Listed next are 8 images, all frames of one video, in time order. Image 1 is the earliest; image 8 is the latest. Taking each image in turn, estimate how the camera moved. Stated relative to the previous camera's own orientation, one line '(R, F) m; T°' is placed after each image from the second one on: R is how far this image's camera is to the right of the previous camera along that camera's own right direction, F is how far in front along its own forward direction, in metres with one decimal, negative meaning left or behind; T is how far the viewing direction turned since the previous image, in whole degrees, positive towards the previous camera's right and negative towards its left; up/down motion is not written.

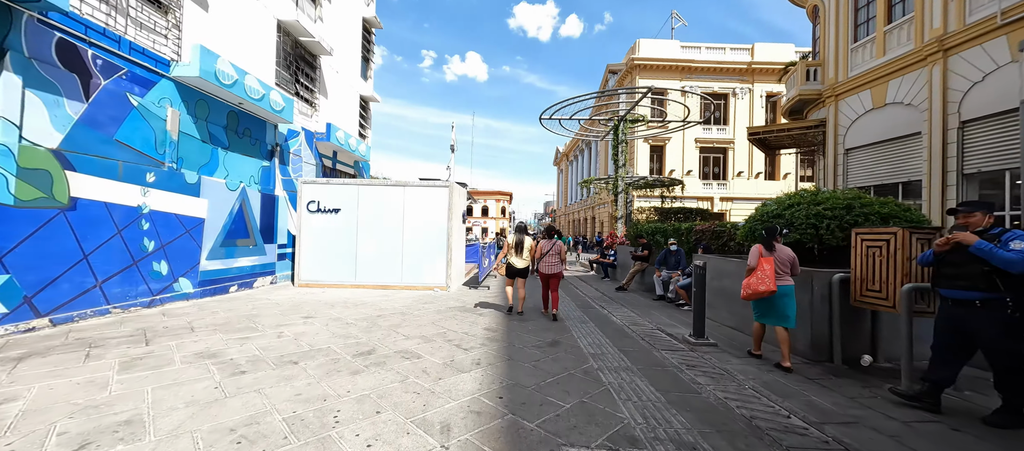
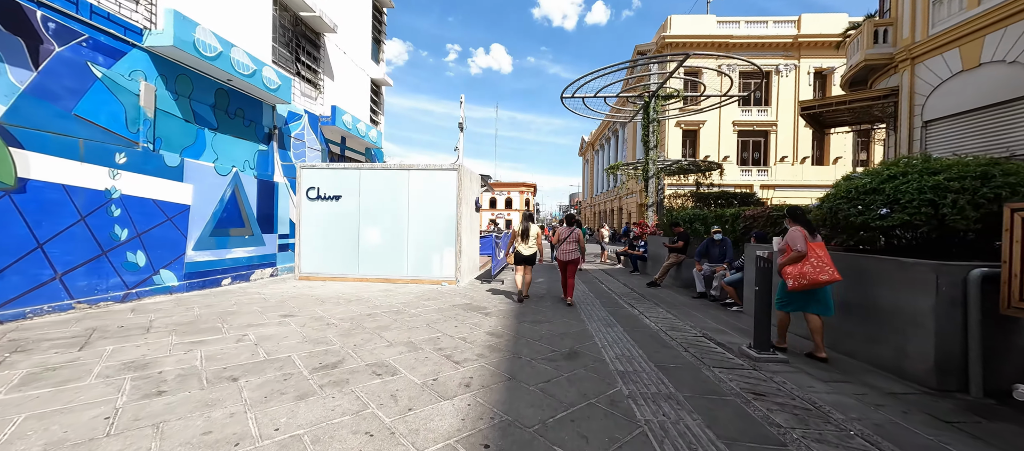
(+0.2, +1.0) m; -4°
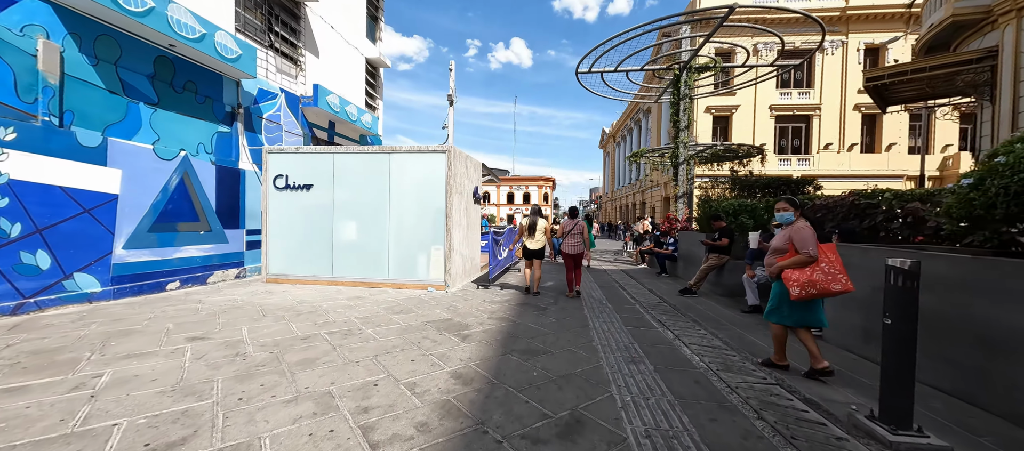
(+0.4, +1.4) m; -3°
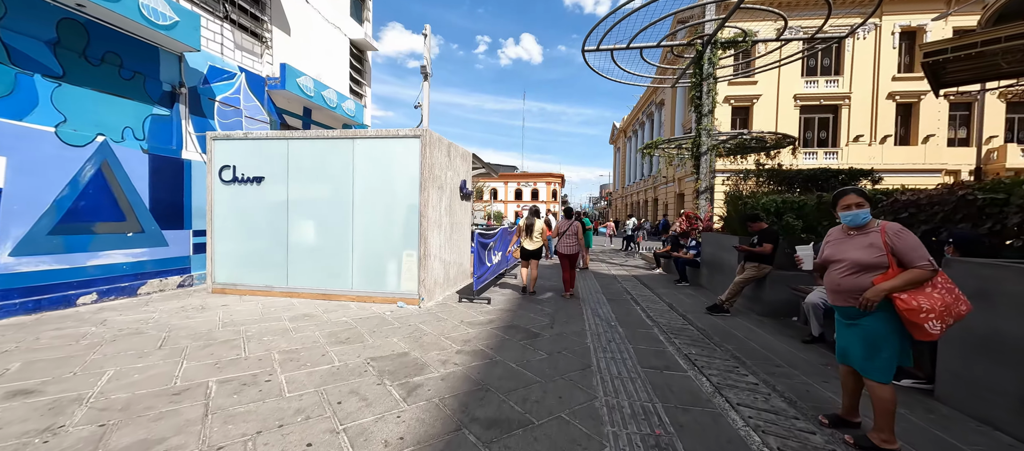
(+0.3, +1.2) m; -2°
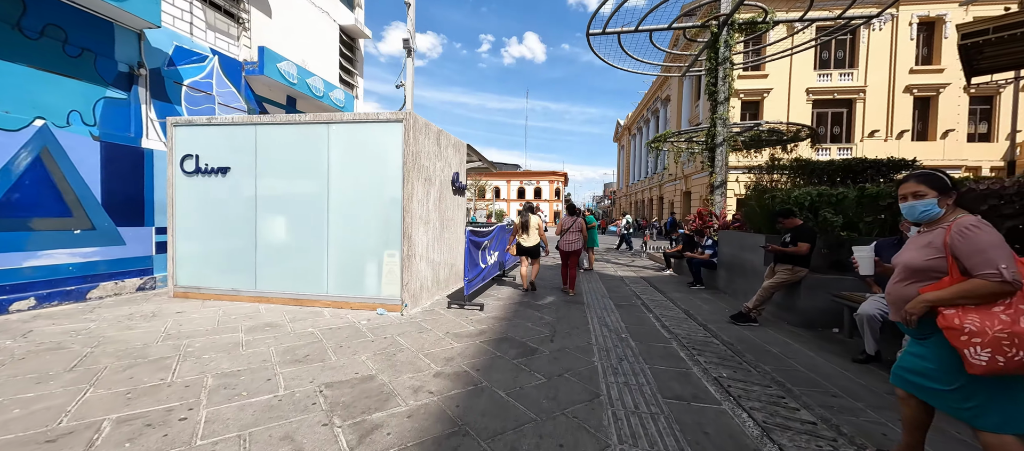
(+0.1, +0.7) m; -1°
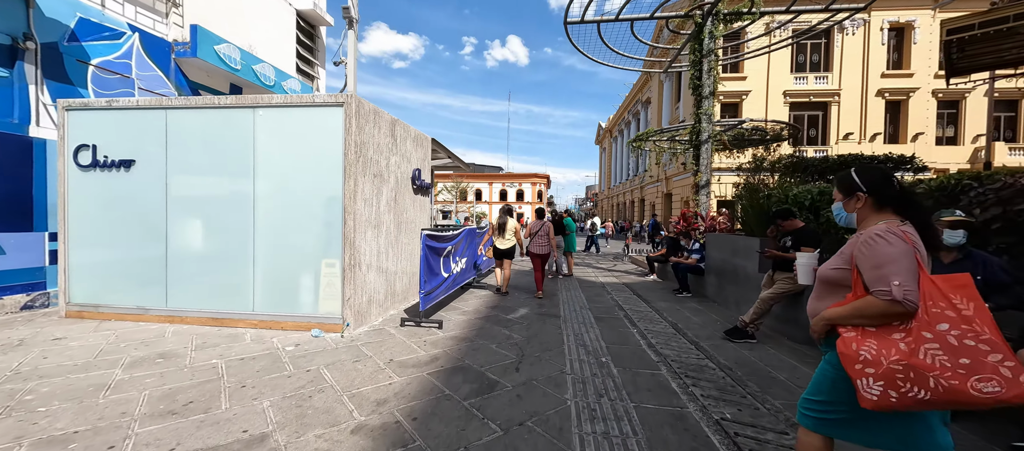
(+0.2, +0.7) m; +3°
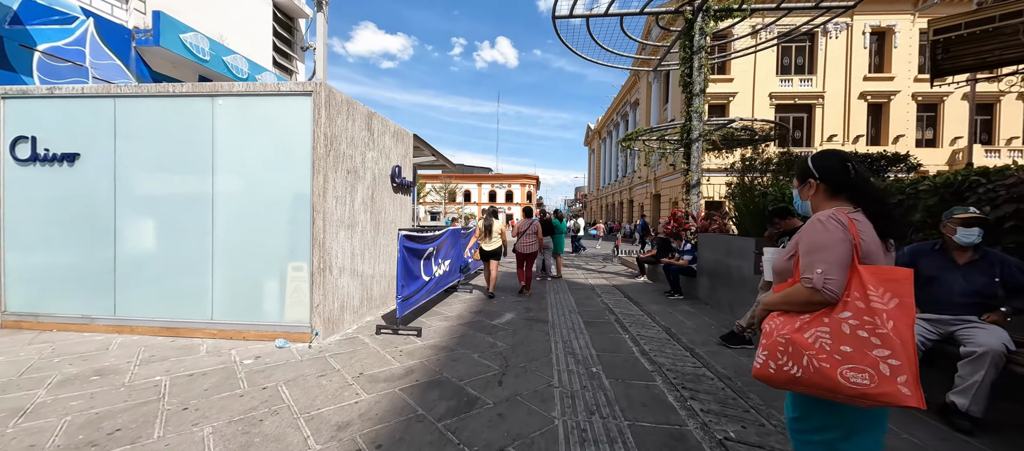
(+0.1, +0.3) m; +2°
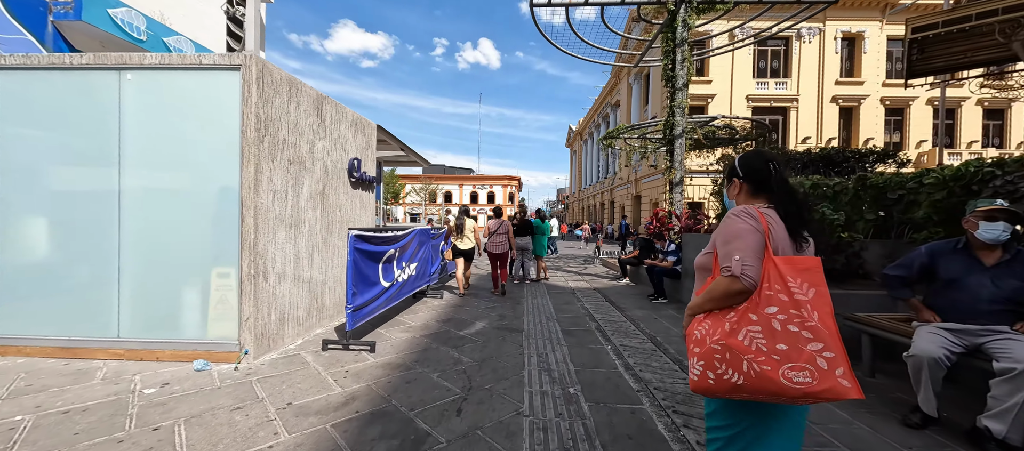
(+0.1, +0.4) m; +3°
